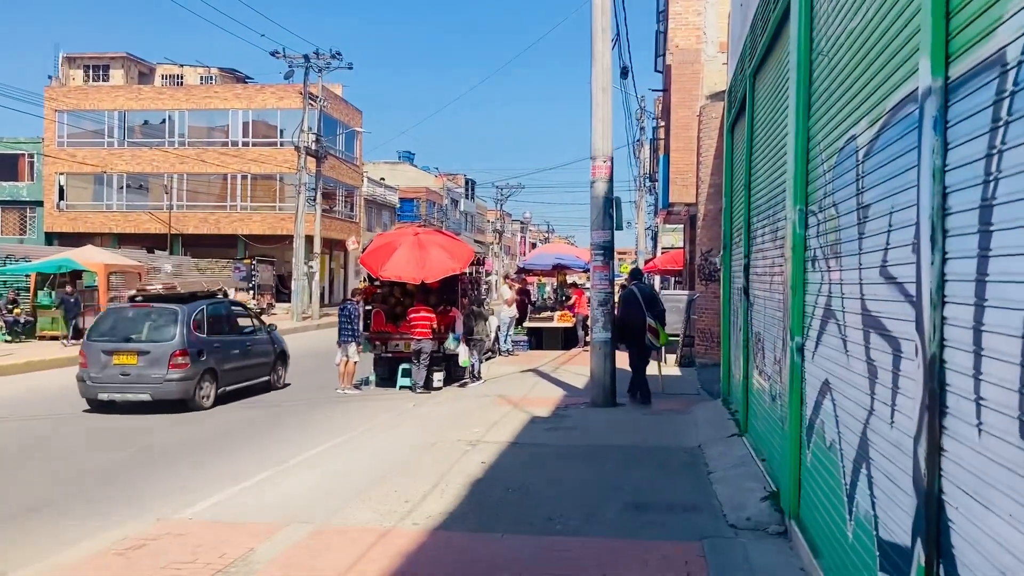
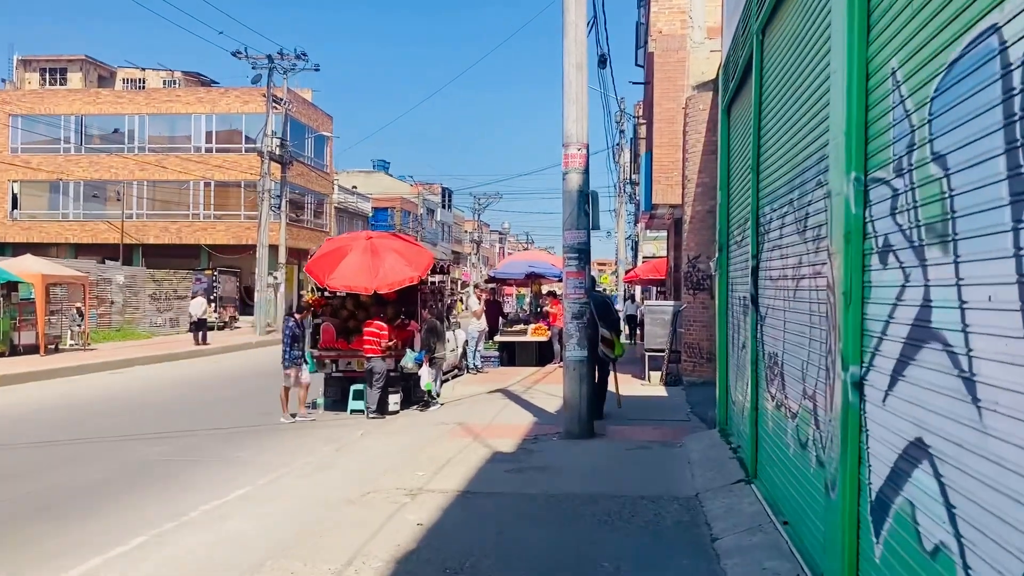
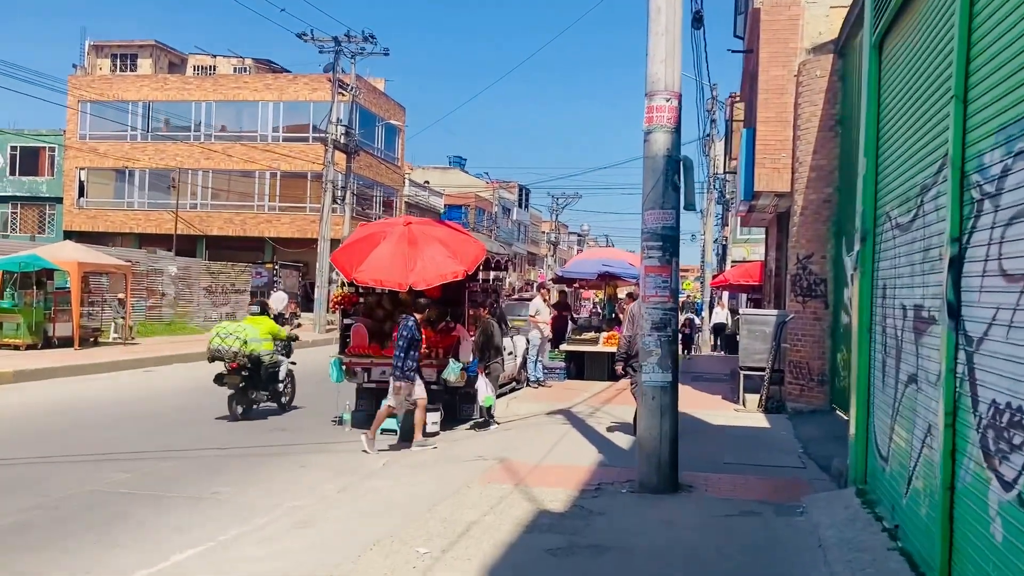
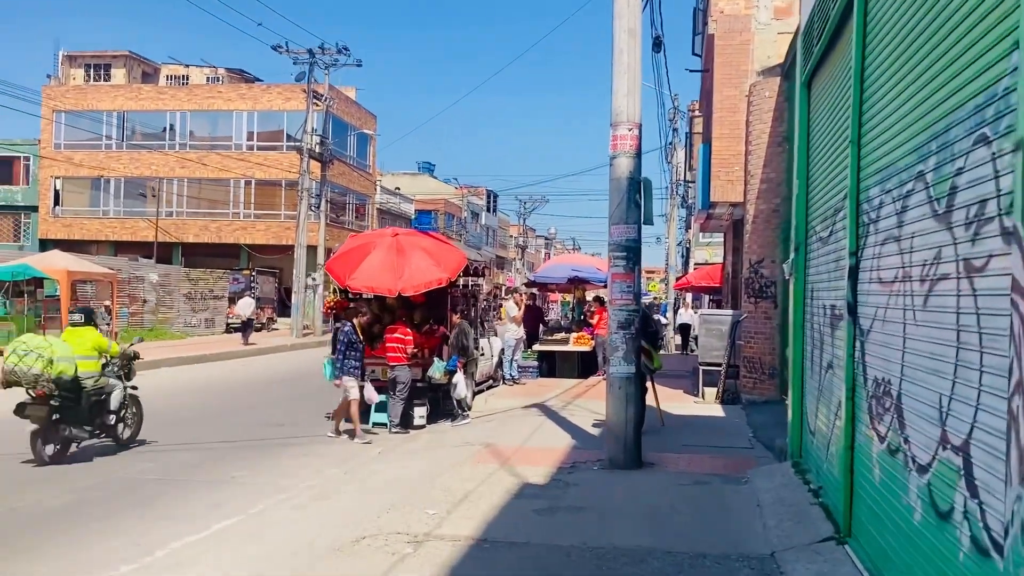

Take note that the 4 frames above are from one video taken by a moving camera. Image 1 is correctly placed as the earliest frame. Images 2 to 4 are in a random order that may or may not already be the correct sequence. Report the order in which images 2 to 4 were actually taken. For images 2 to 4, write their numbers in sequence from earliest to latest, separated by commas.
2, 4, 3
